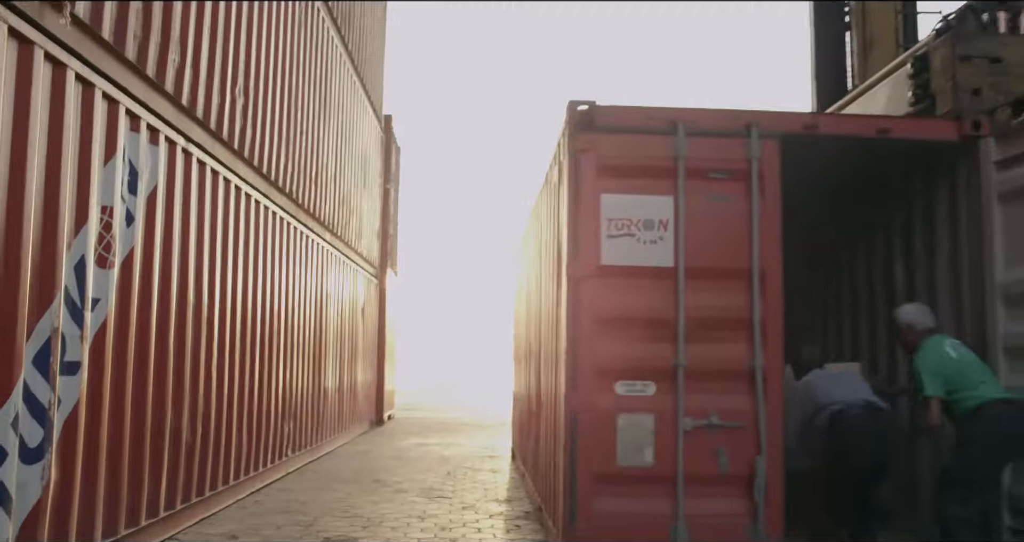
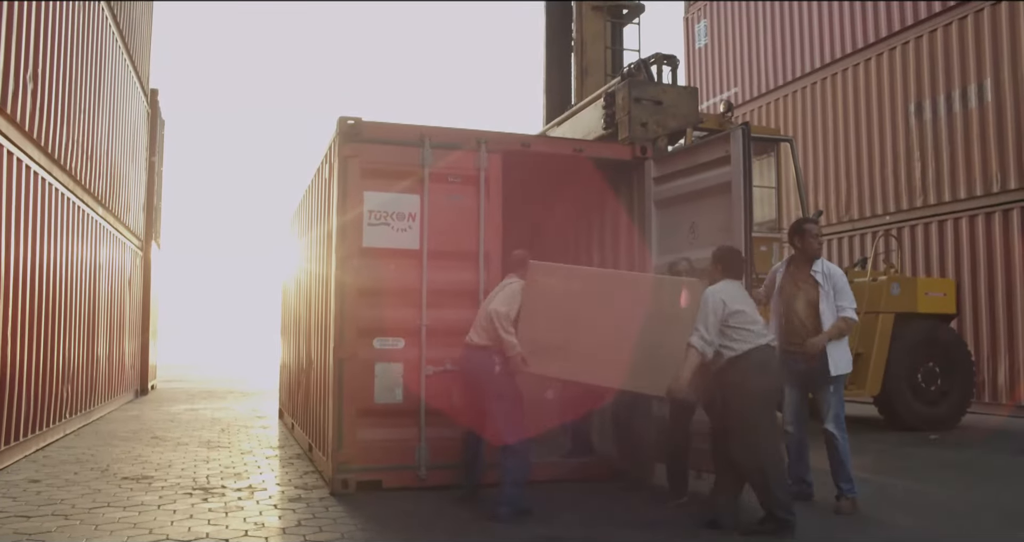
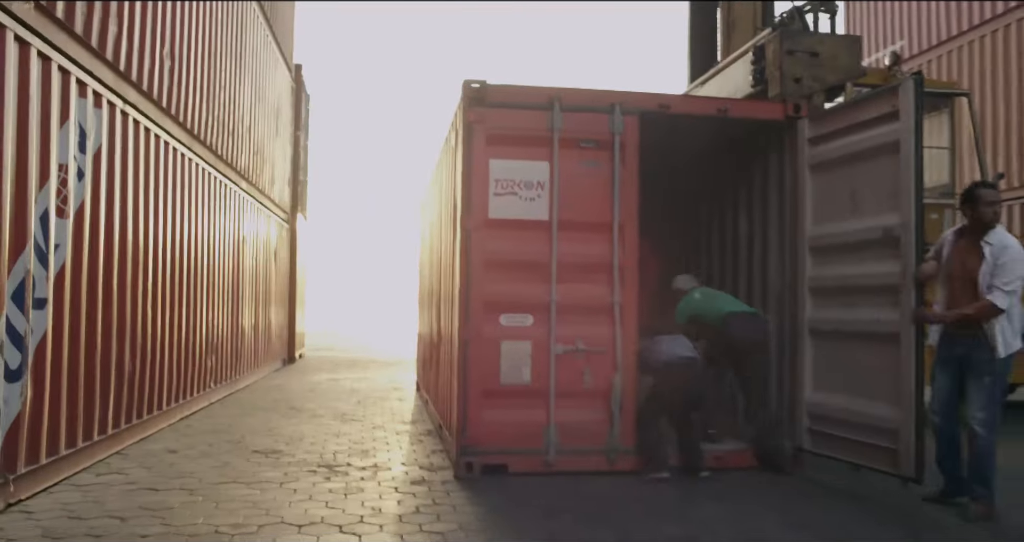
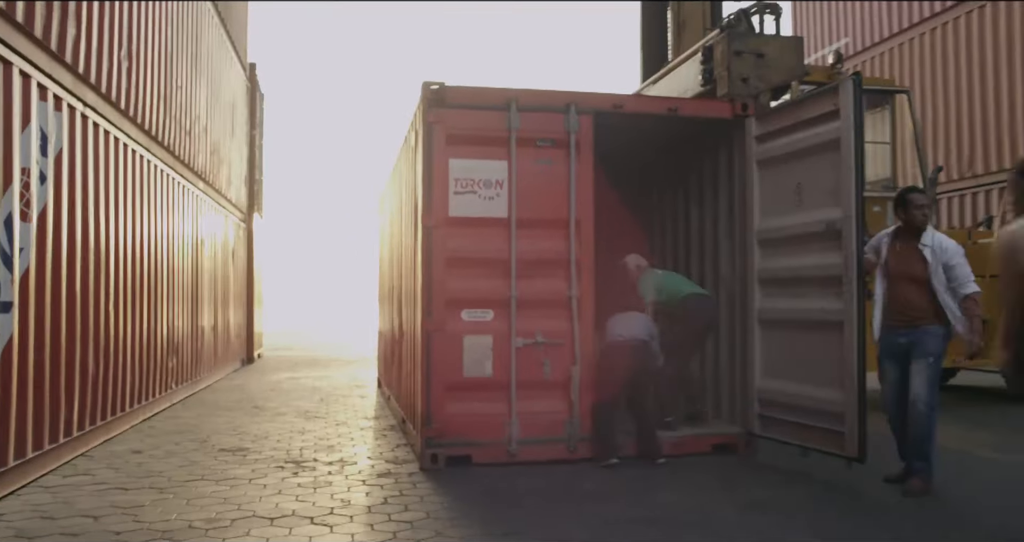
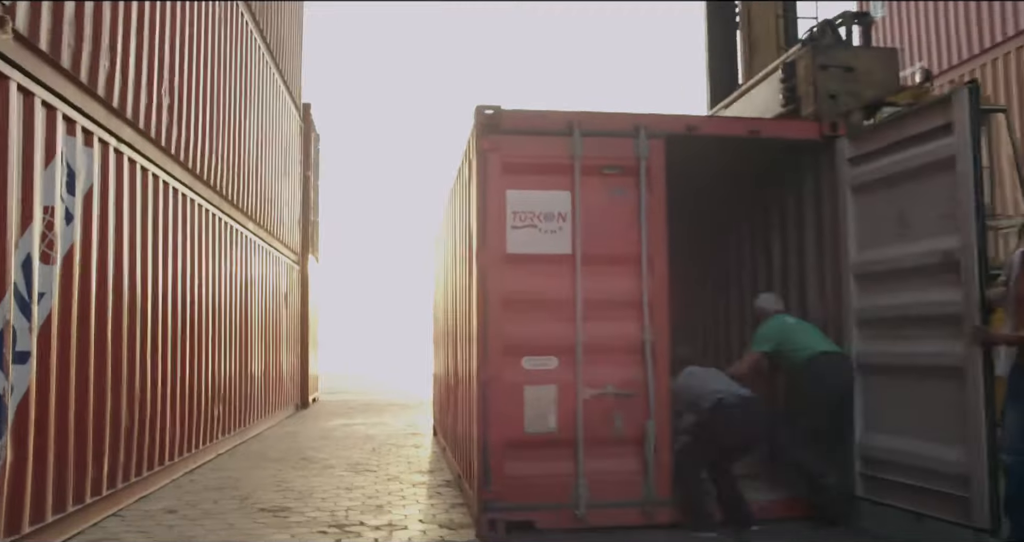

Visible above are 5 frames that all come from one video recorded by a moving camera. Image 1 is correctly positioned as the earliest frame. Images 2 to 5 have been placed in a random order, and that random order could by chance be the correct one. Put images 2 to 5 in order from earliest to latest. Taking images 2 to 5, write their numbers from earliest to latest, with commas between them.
5, 3, 4, 2
